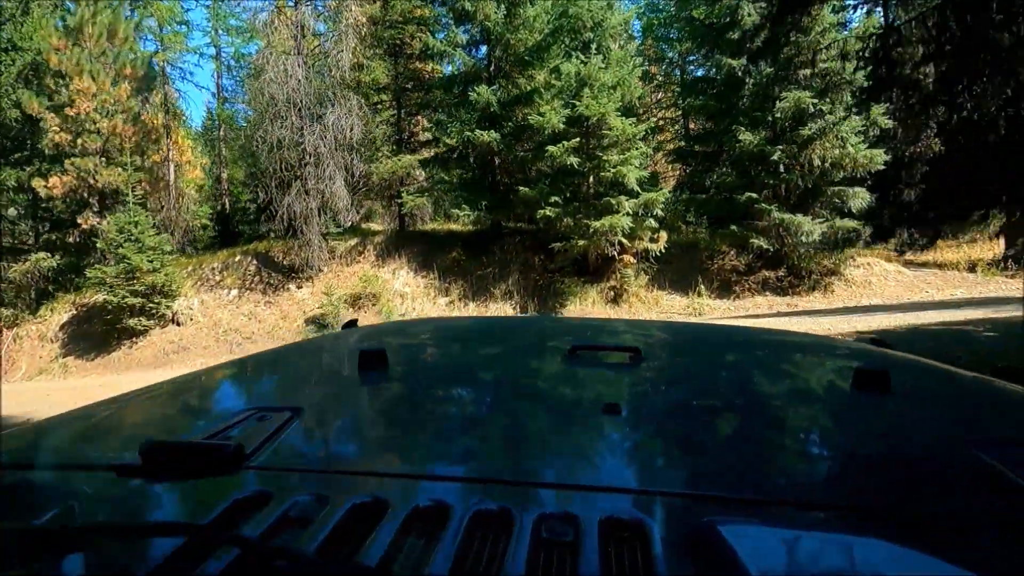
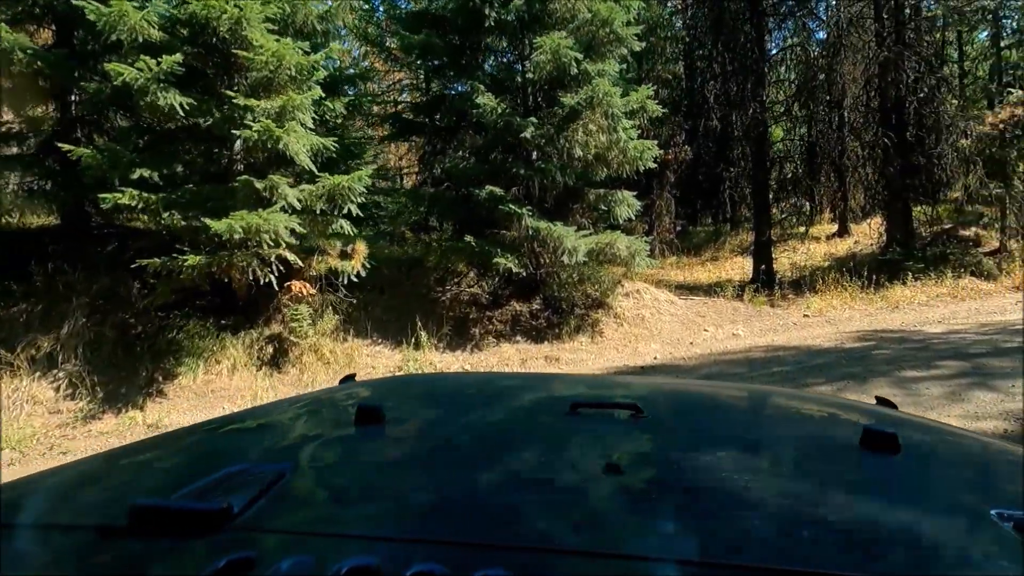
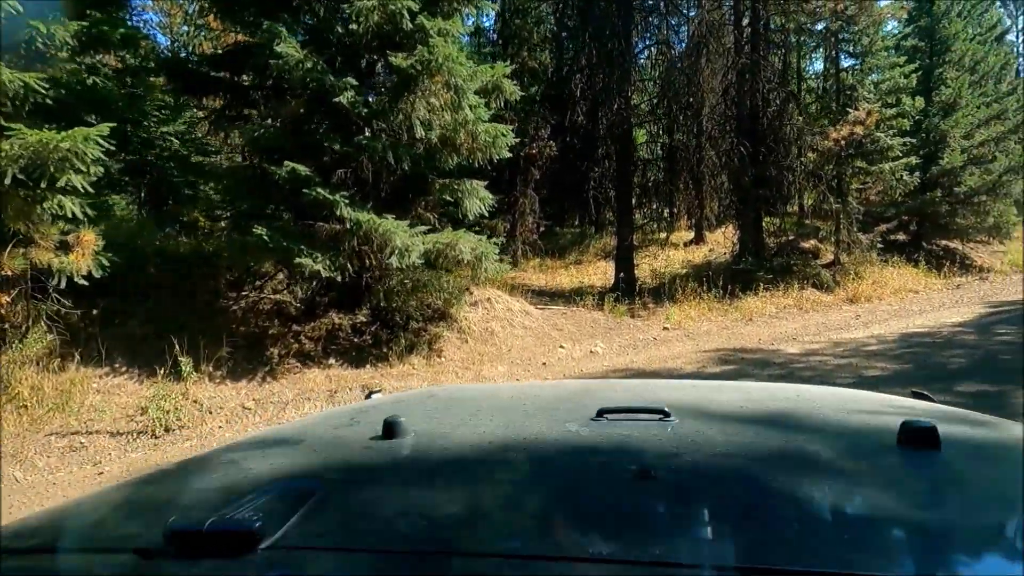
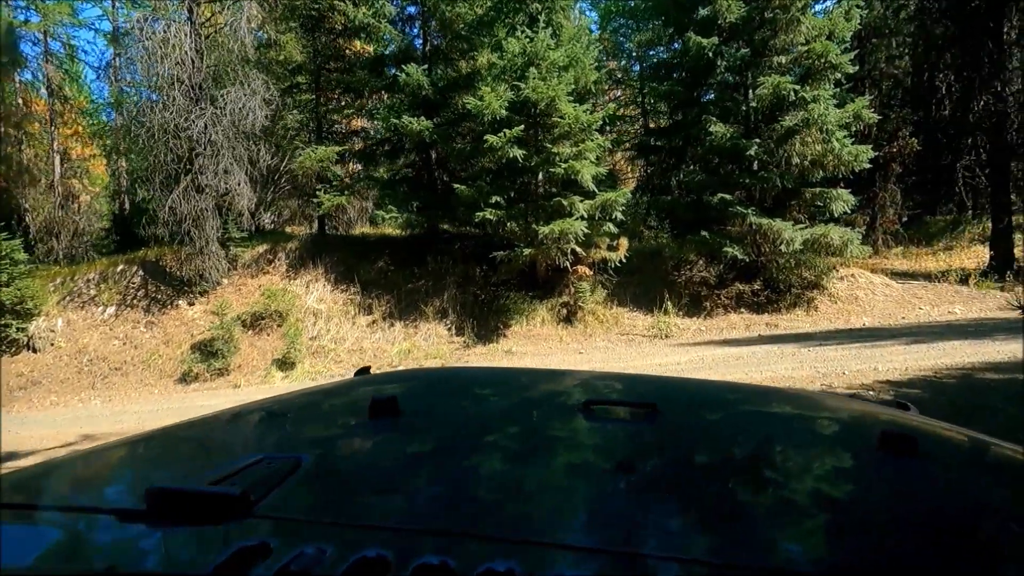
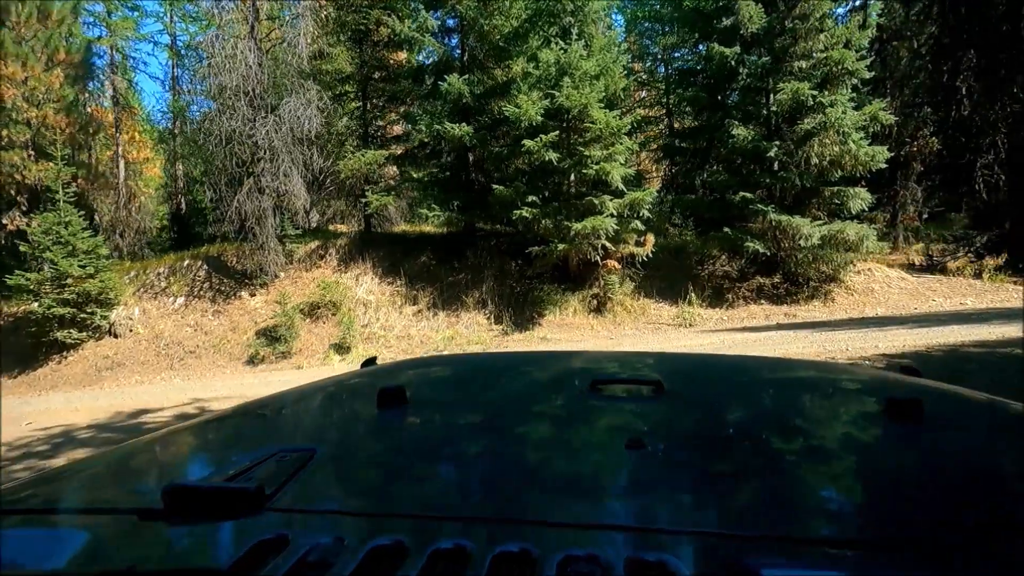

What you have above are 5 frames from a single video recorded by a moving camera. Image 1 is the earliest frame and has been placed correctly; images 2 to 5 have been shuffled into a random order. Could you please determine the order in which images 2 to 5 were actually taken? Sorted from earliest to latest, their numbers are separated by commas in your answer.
5, 4, 2, 3
